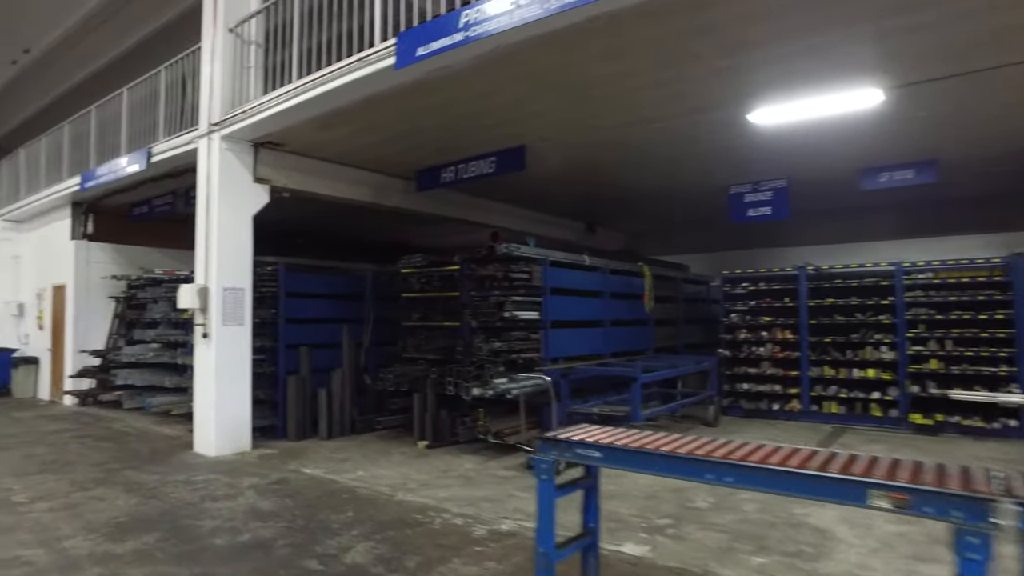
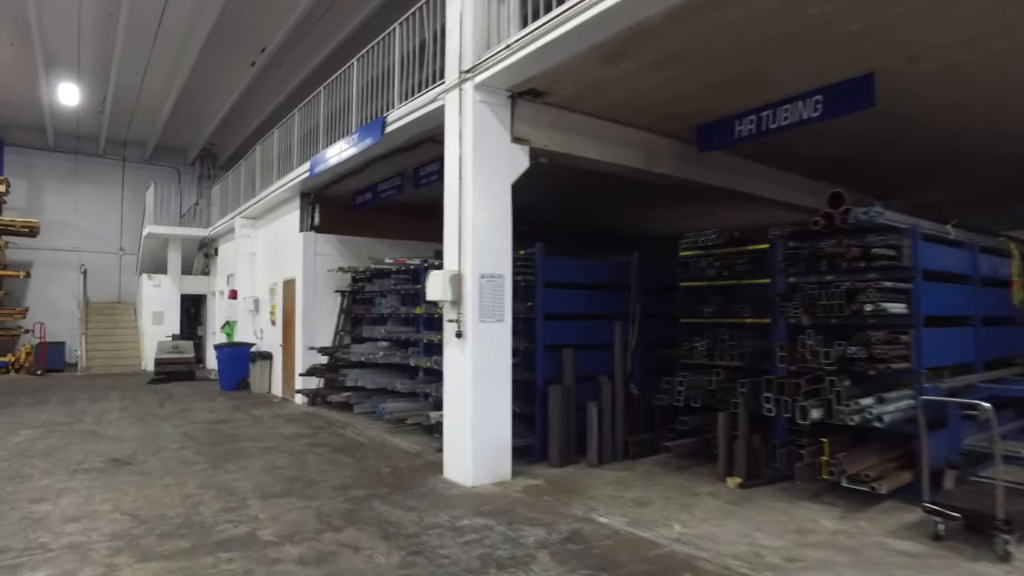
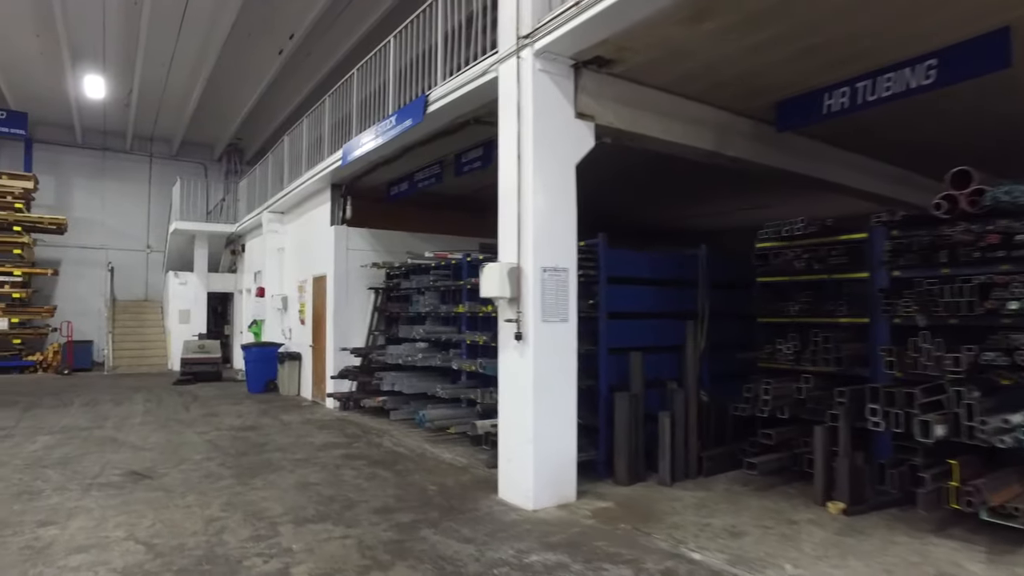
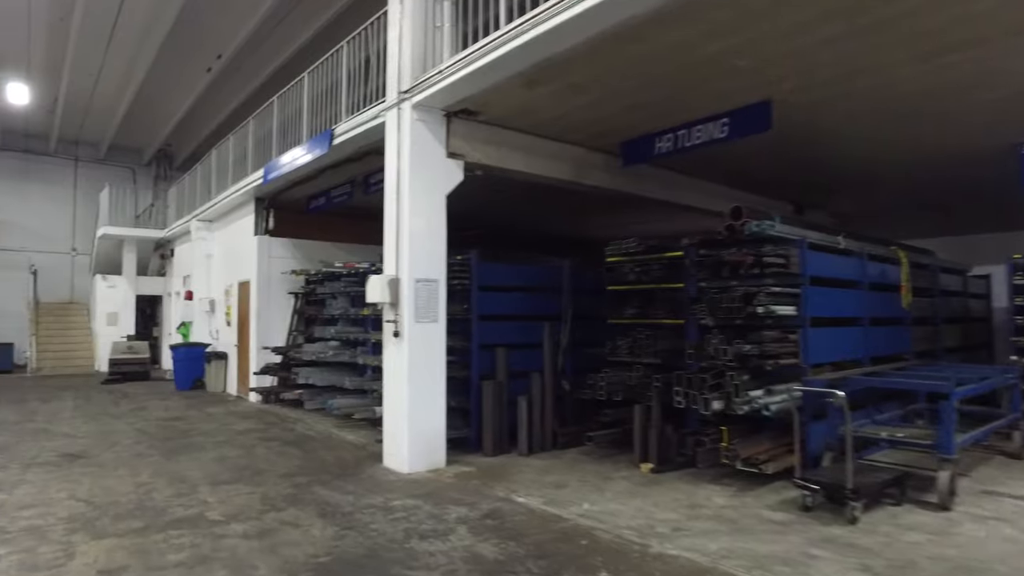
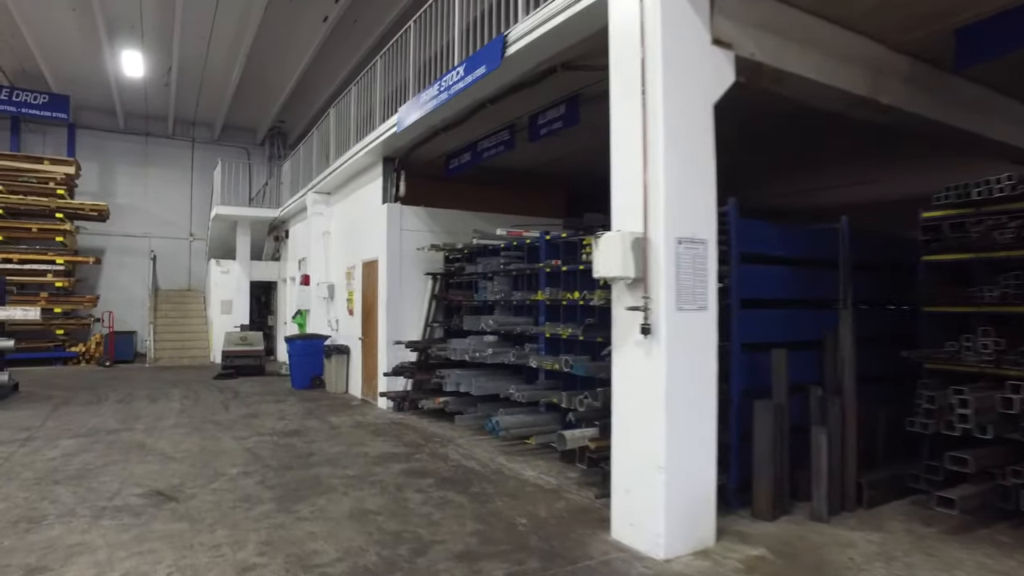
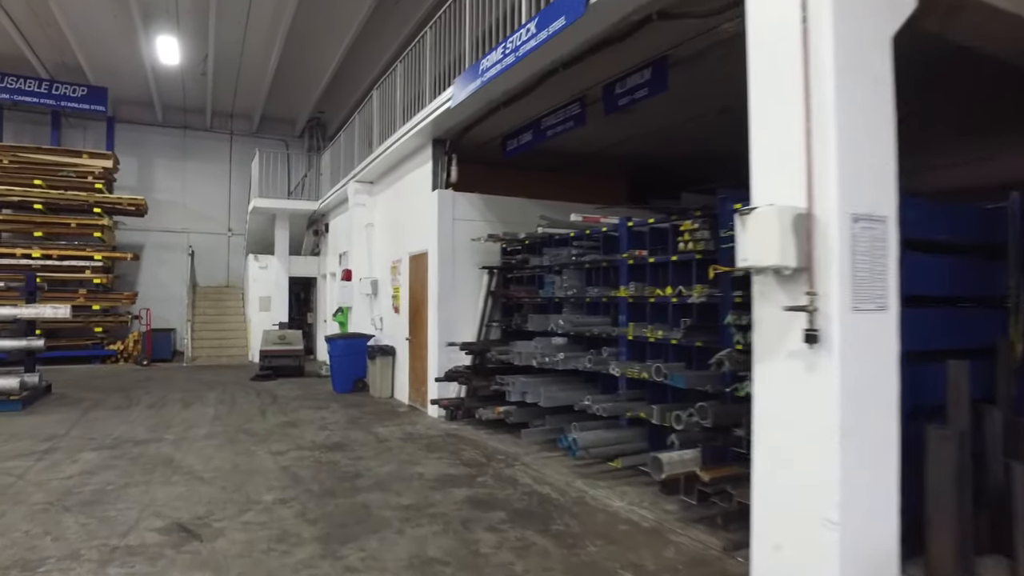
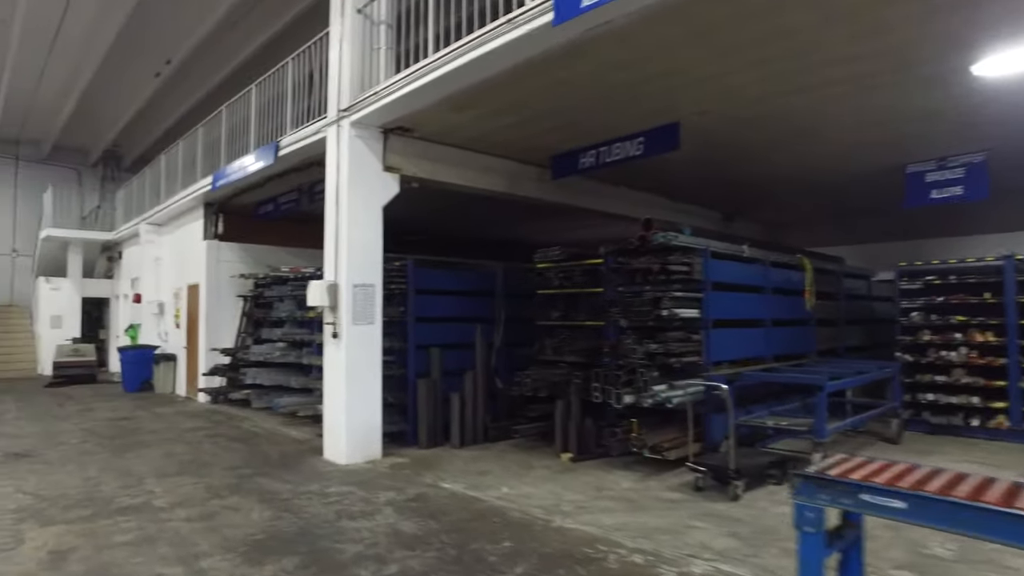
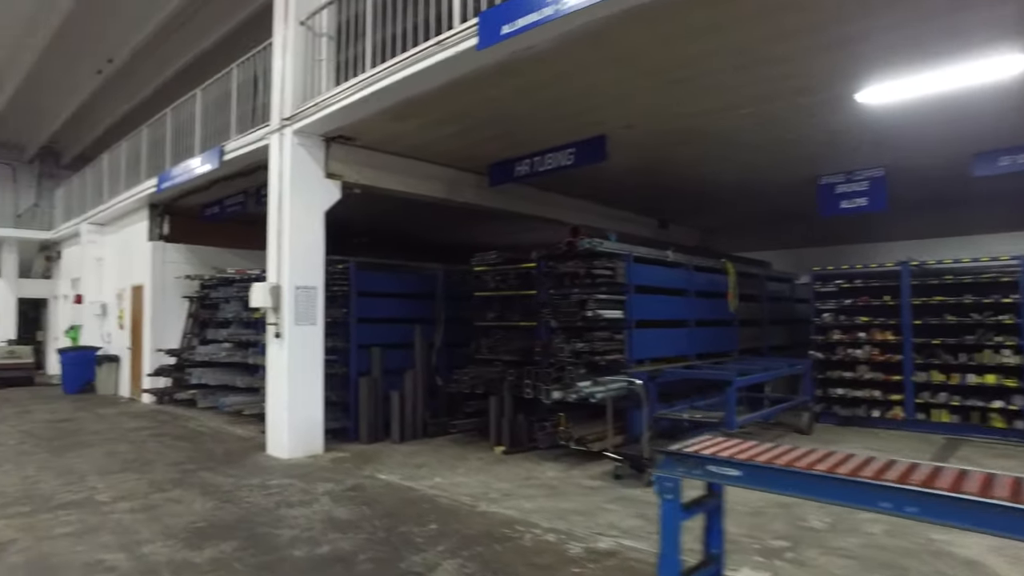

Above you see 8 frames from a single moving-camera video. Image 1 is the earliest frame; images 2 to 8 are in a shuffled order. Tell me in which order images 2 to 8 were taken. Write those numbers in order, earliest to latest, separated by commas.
8, 7, 4, 2, 3, 5, 6
